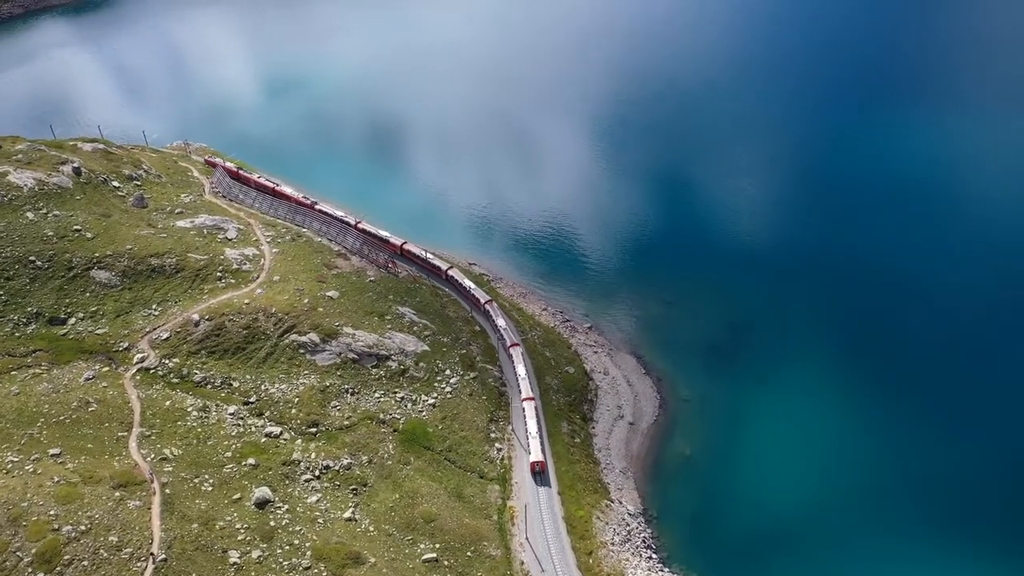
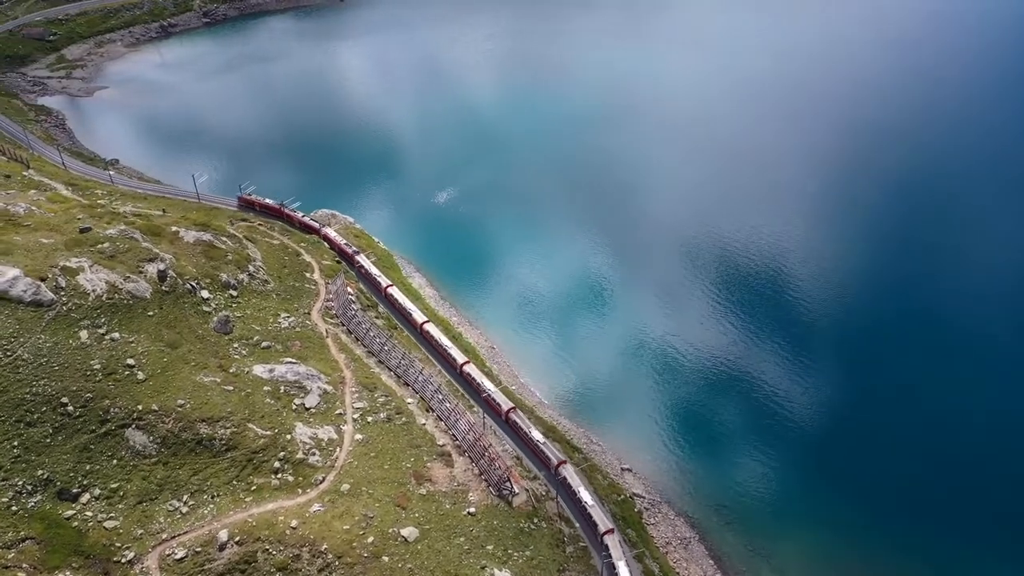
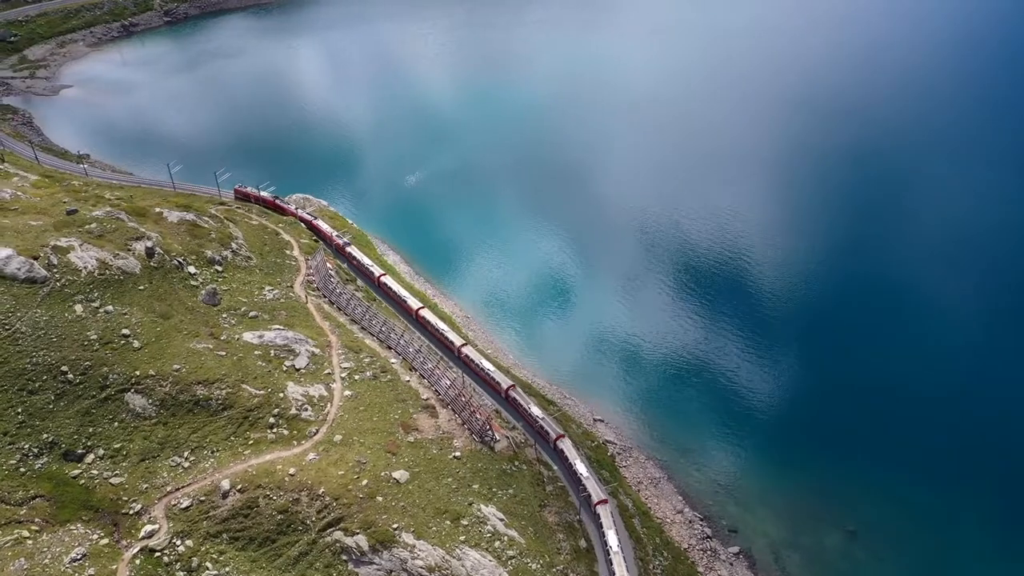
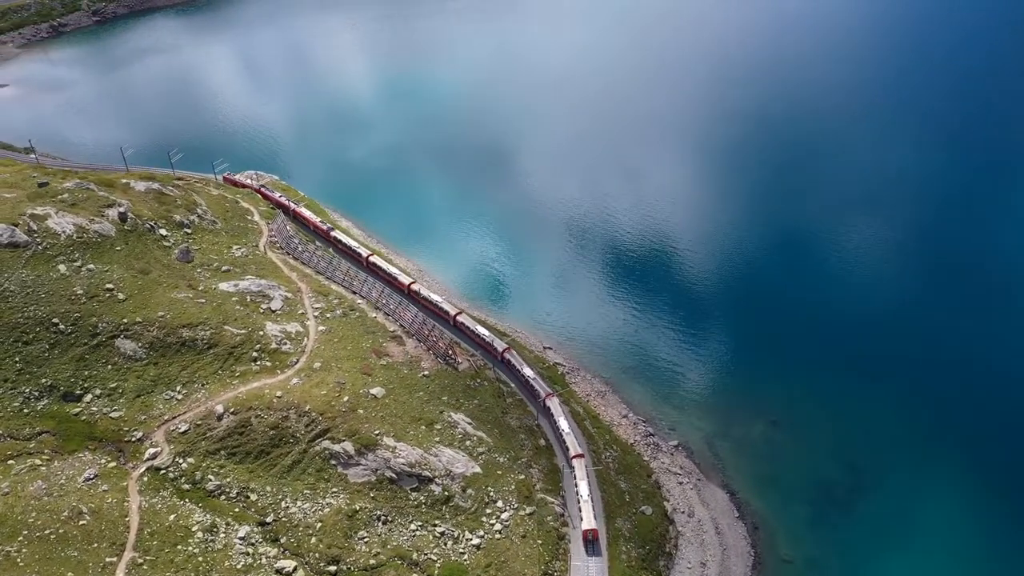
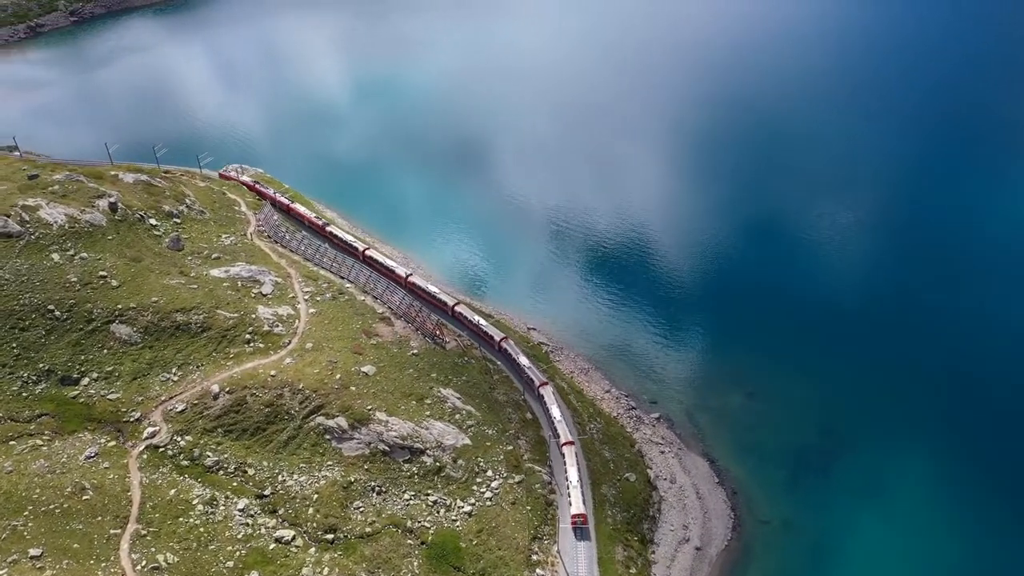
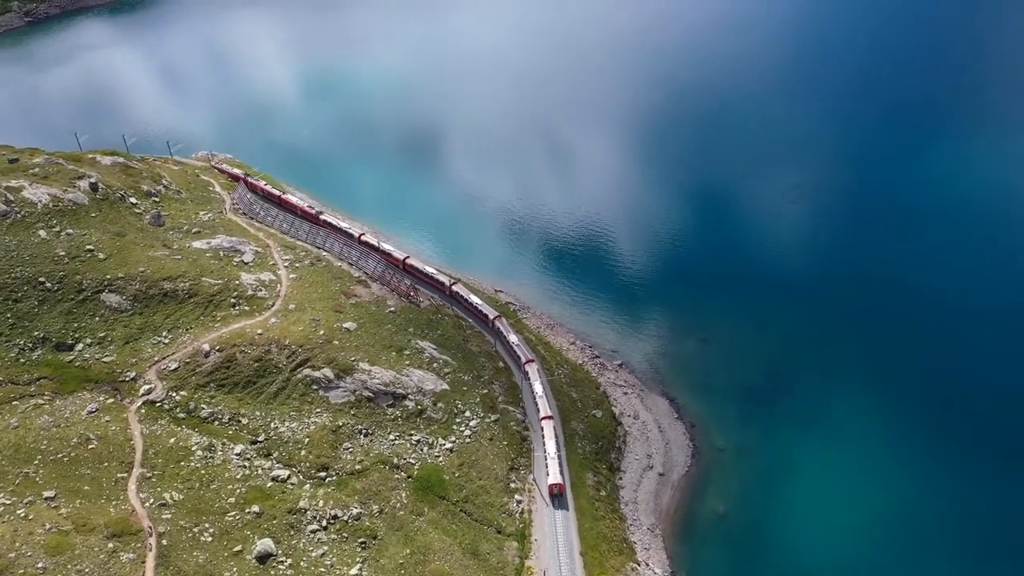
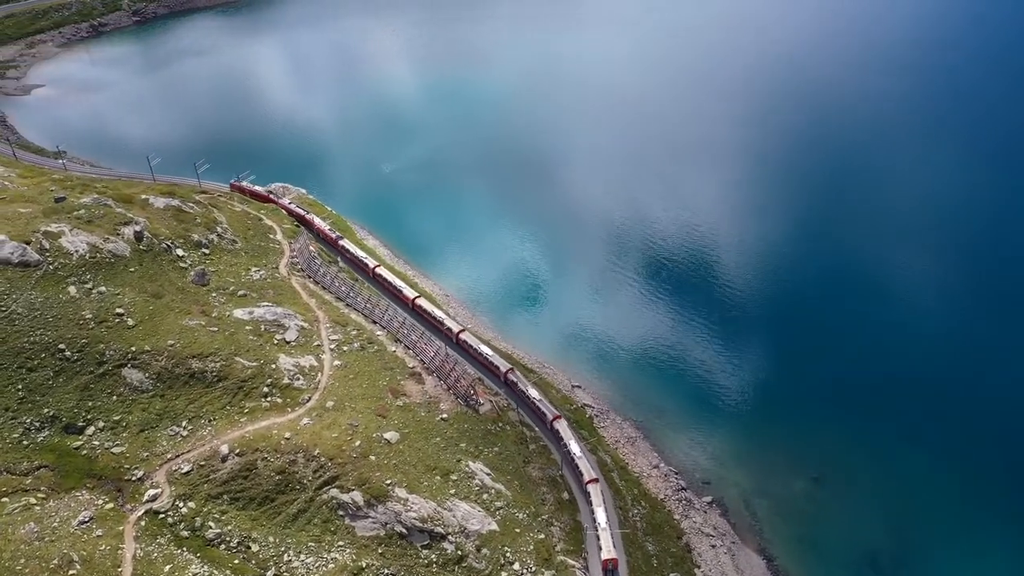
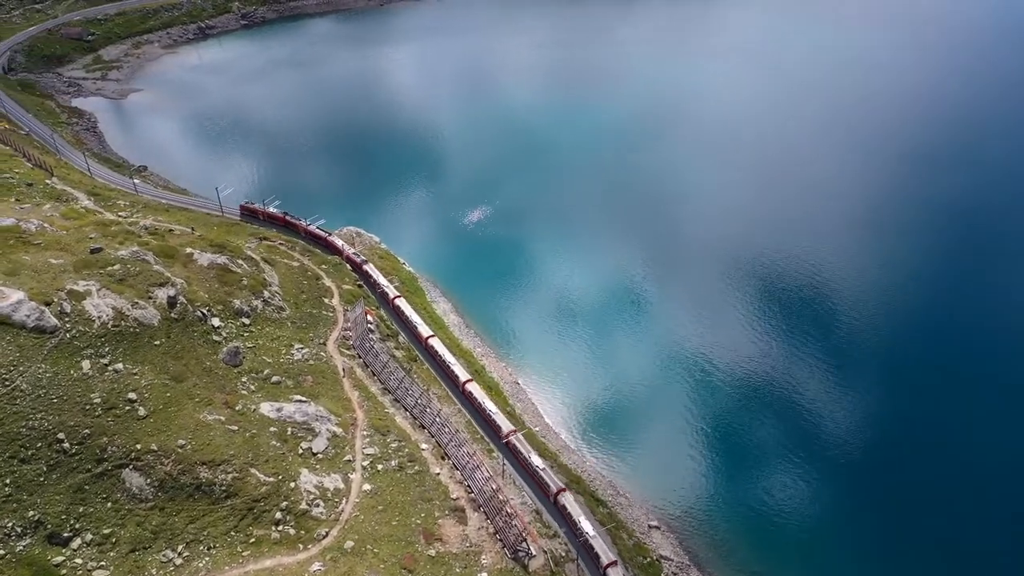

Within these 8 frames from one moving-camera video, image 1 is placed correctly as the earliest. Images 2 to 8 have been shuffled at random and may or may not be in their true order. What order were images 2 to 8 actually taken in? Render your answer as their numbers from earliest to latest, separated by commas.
6, 5, 4, 7, 3, 2, 8
